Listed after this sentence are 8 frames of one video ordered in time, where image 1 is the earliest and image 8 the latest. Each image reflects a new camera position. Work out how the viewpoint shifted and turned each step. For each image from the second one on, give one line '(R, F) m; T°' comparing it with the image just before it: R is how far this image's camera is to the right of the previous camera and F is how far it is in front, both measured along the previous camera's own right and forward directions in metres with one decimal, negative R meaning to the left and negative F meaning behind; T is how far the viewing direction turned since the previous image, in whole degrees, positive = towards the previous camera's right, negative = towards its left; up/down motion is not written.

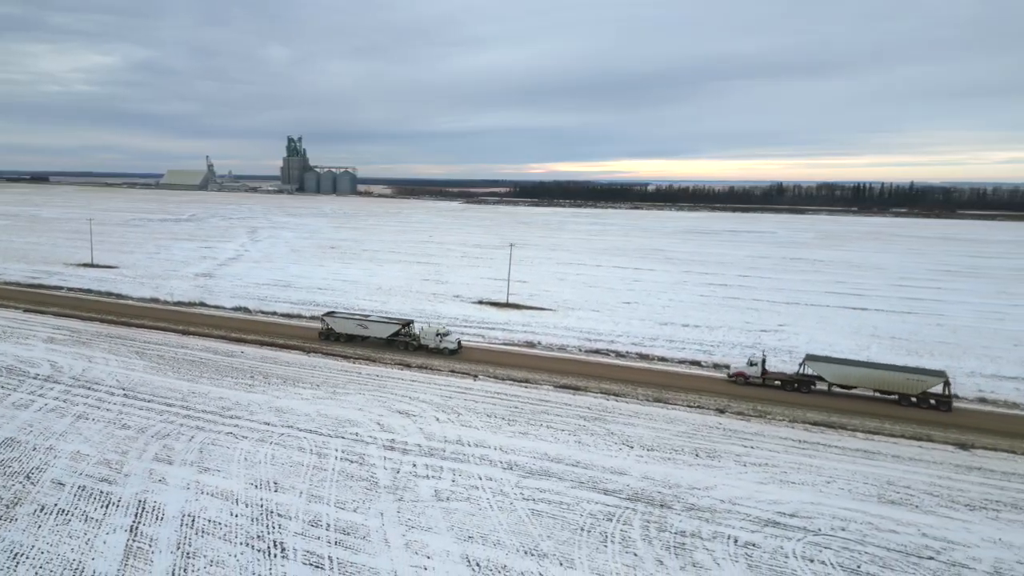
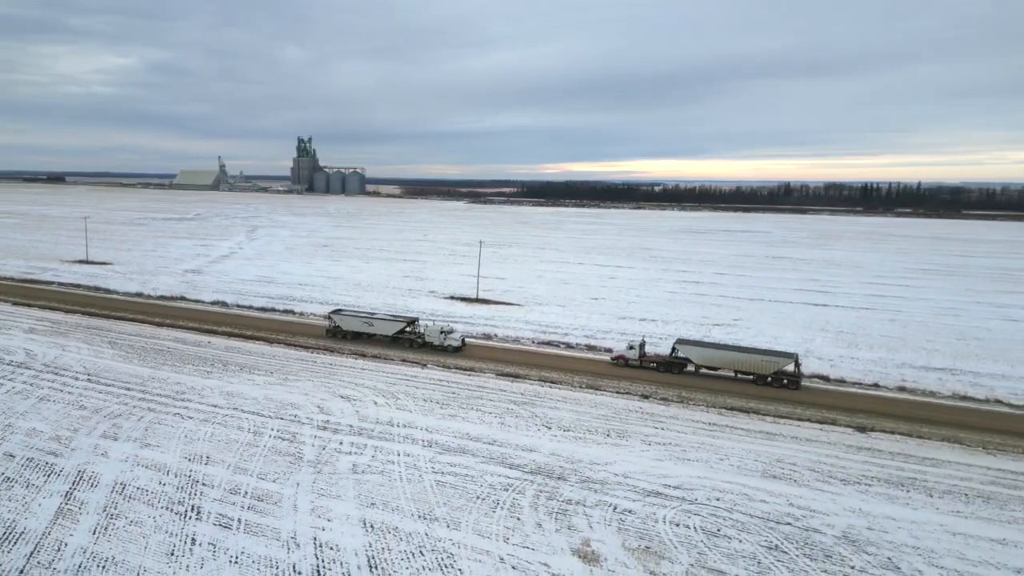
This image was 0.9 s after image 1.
(+1.6, -0.9) m; -1°
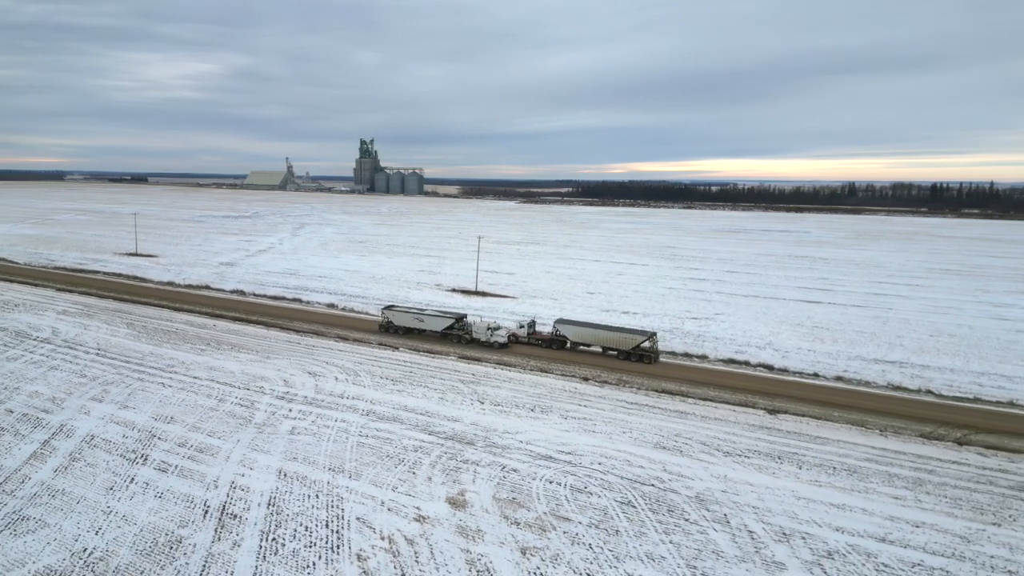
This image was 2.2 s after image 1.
(+2.5, -1.2) m; -5°
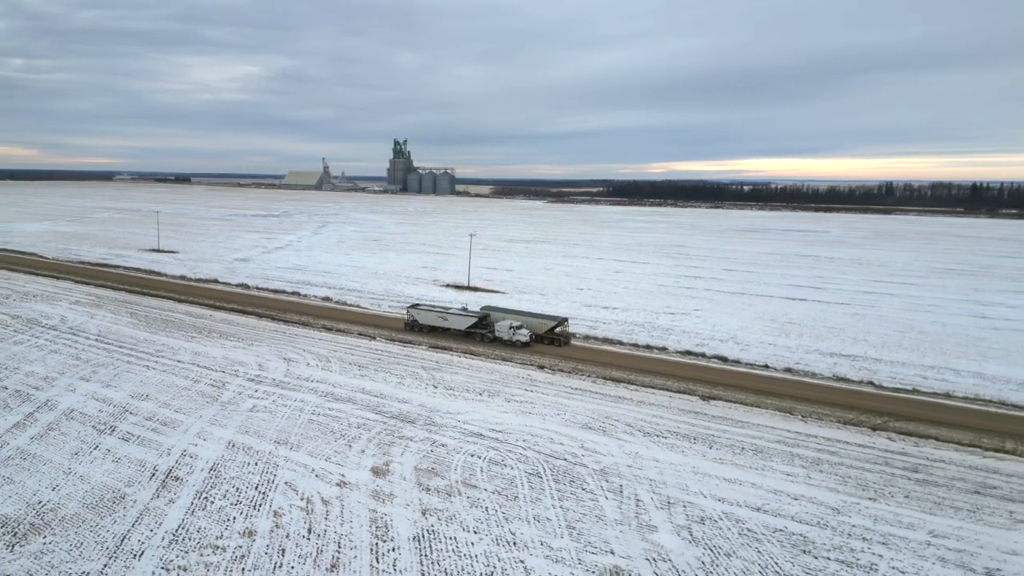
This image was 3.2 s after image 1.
(+1.8, -0.9) m; -3°
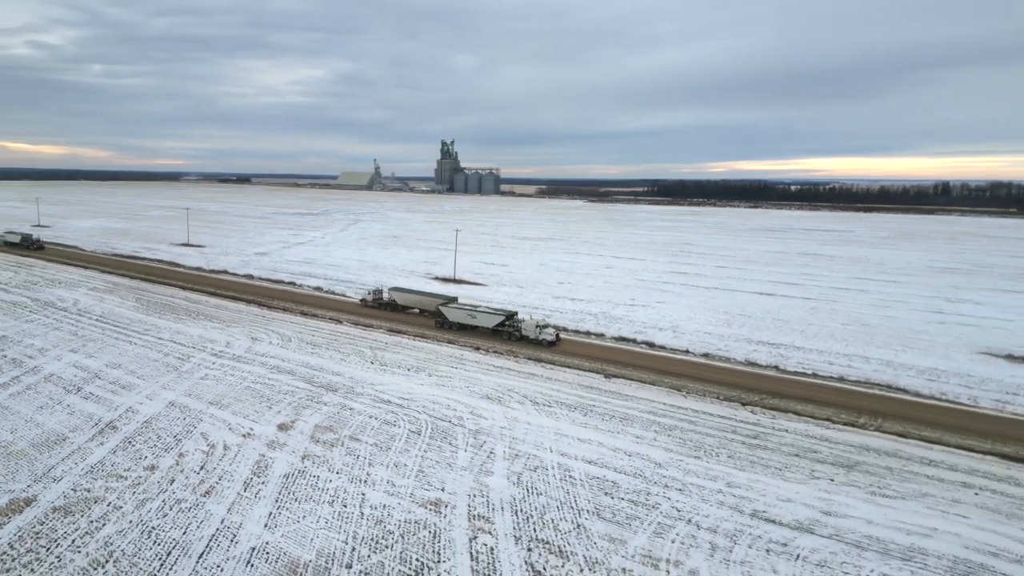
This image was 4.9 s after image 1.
(+2.9, -1.5) m; -4°
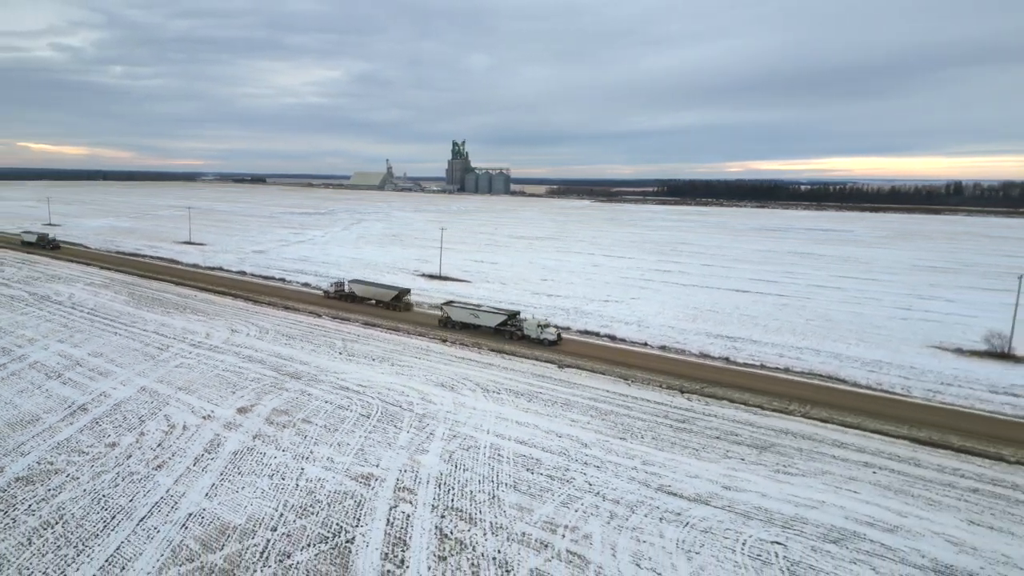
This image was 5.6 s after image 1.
(+1.3, -0.8) m; -1°
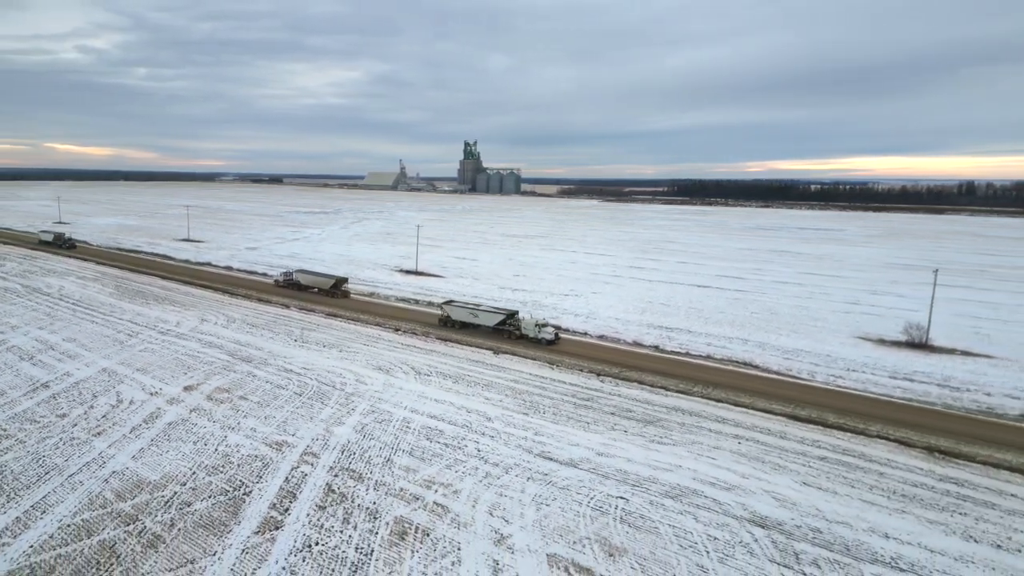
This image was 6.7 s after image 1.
(+1.9, -1.2) m; -1°
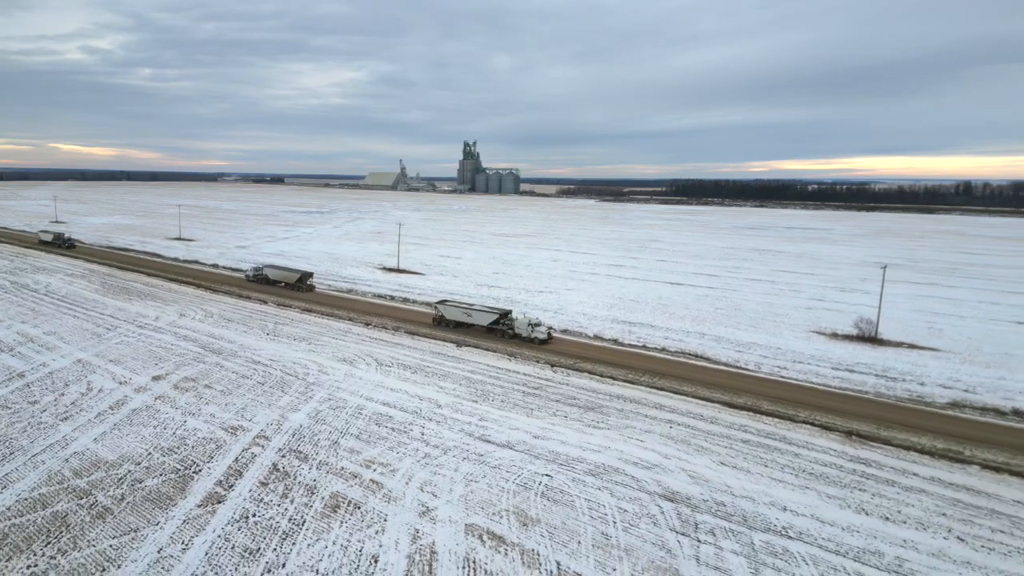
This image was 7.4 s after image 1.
(+1.0, -0.7) m; 0°
